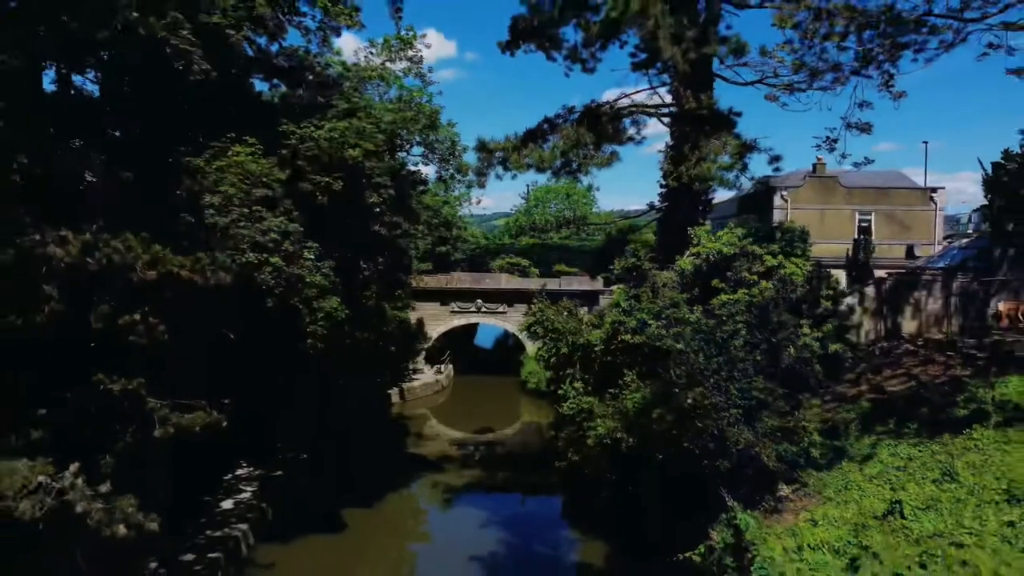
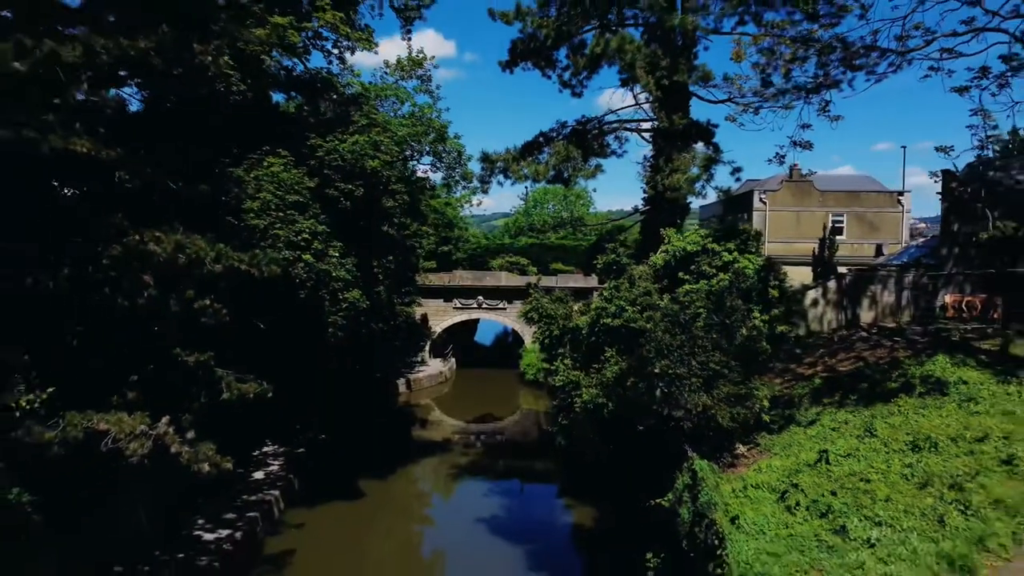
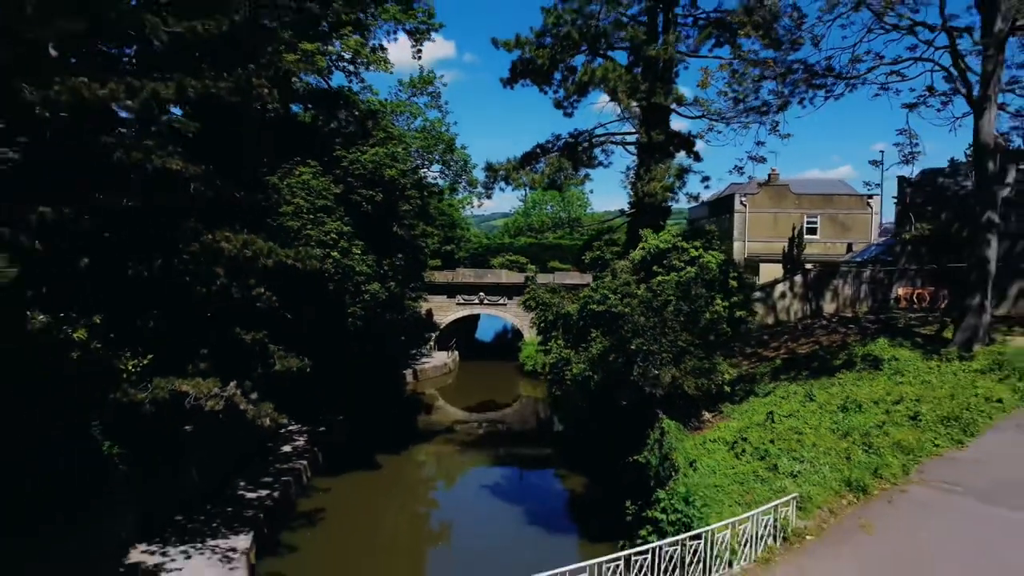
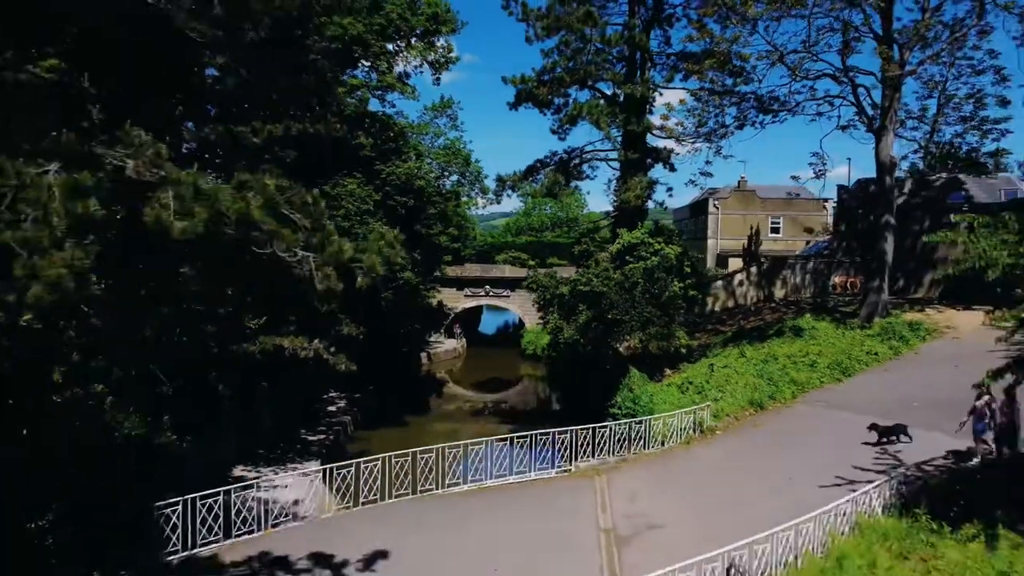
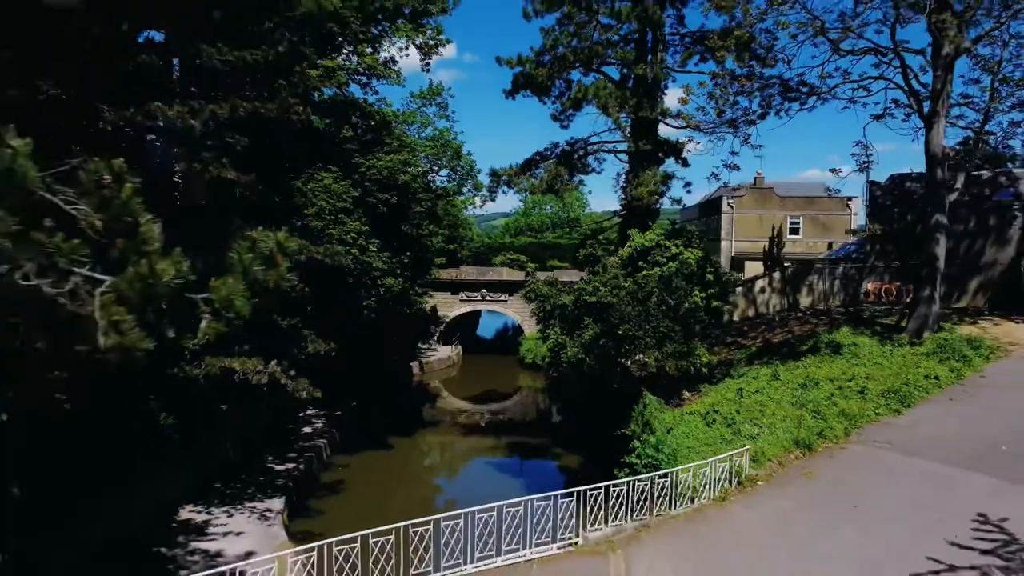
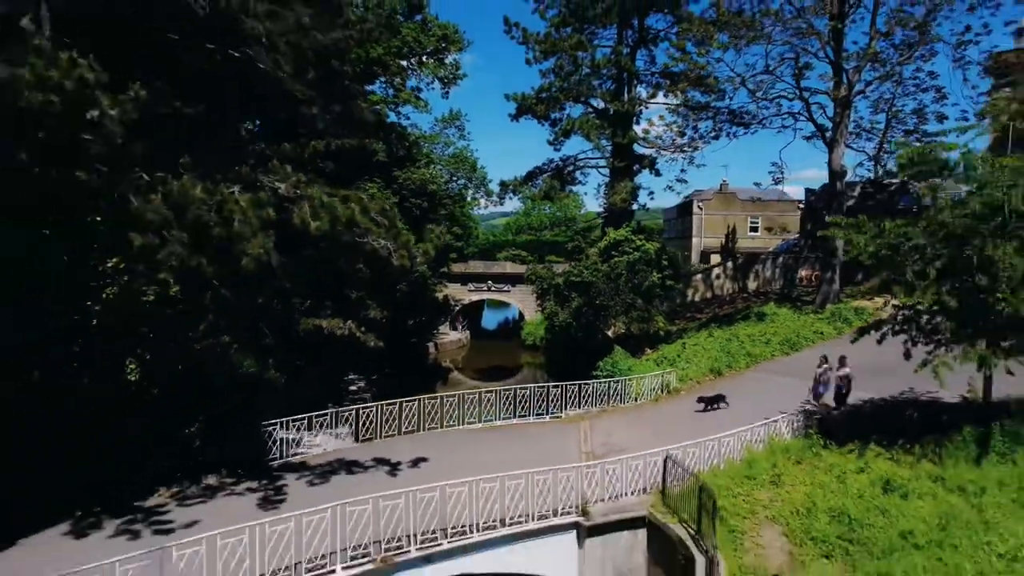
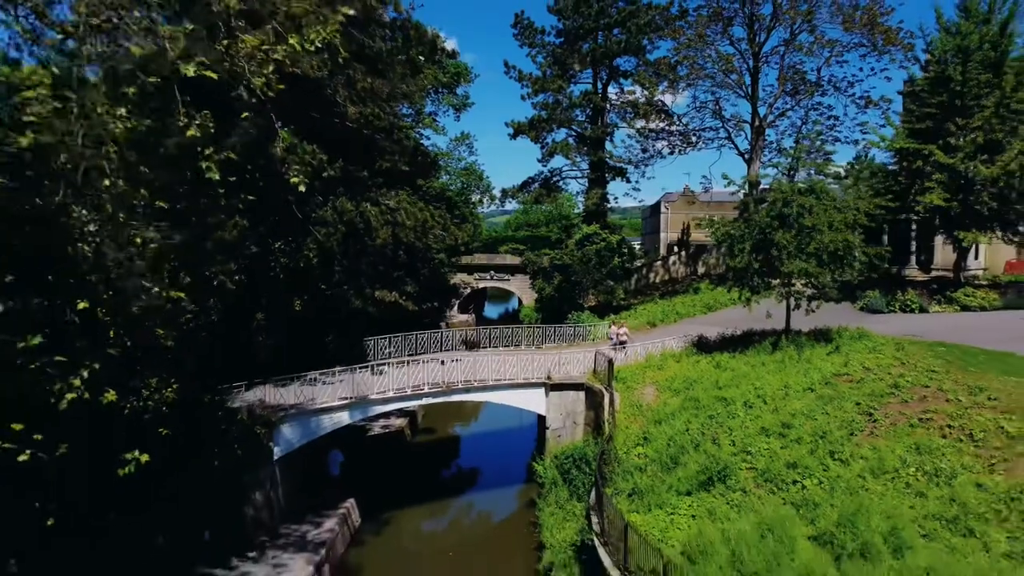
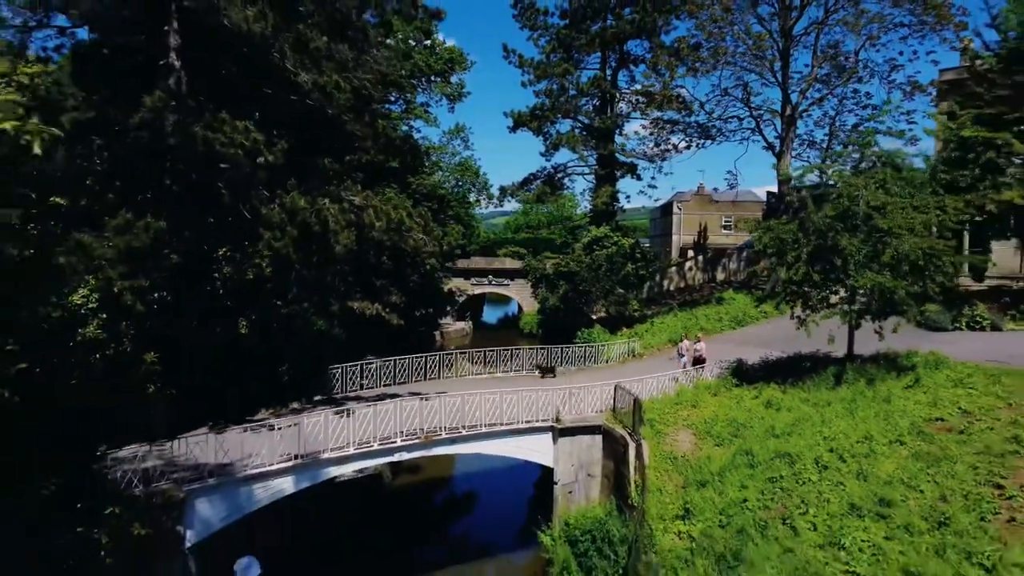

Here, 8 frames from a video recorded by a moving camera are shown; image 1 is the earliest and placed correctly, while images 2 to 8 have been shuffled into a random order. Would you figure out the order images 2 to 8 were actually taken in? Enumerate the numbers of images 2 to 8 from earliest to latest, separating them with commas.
2, 3, 5, 4, 6, 8, 7
